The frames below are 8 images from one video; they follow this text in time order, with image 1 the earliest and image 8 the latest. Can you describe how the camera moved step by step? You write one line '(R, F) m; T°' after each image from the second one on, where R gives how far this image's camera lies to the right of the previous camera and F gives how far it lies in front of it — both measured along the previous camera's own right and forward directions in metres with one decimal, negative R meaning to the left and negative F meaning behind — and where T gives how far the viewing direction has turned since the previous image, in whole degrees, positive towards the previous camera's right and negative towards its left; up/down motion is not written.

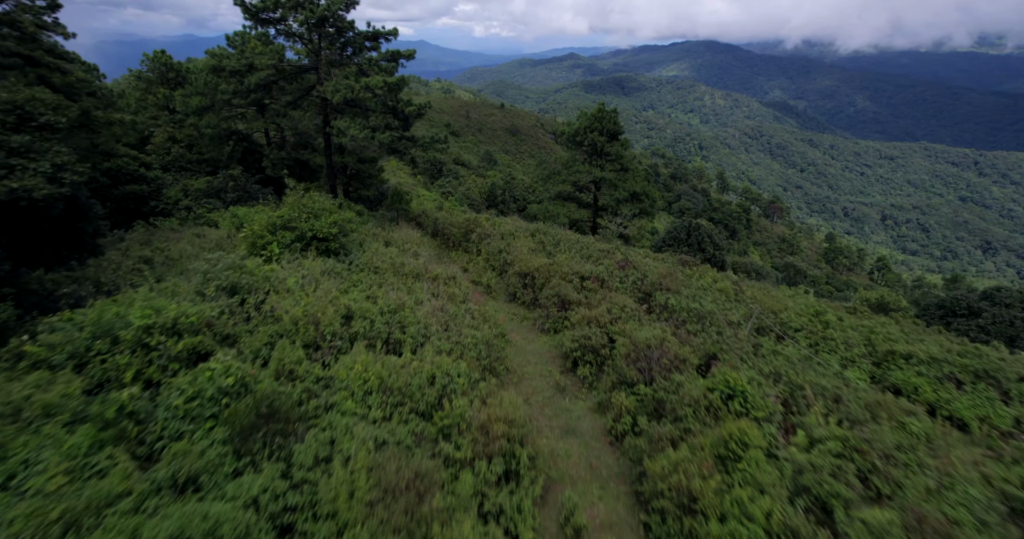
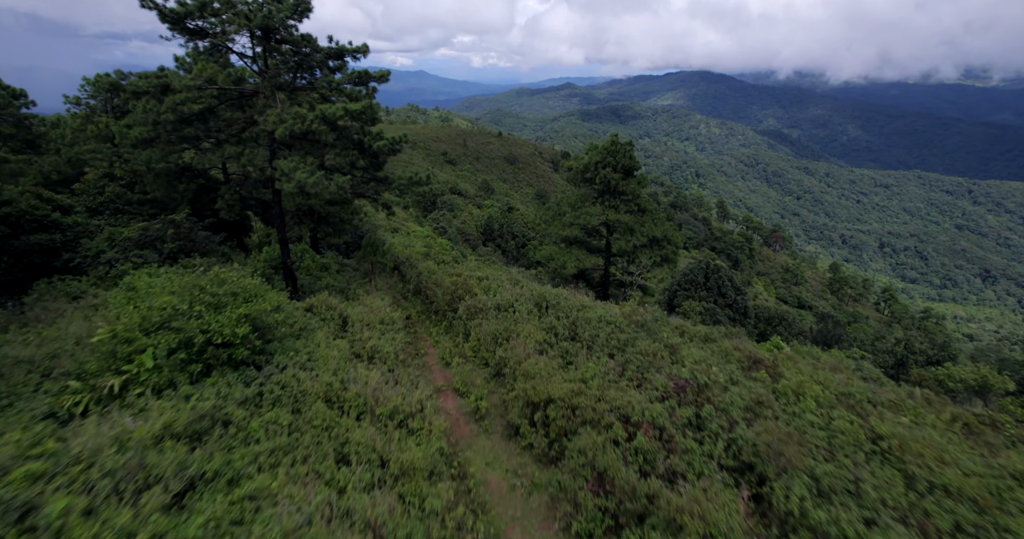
(0.0, +2.8) m; 0°
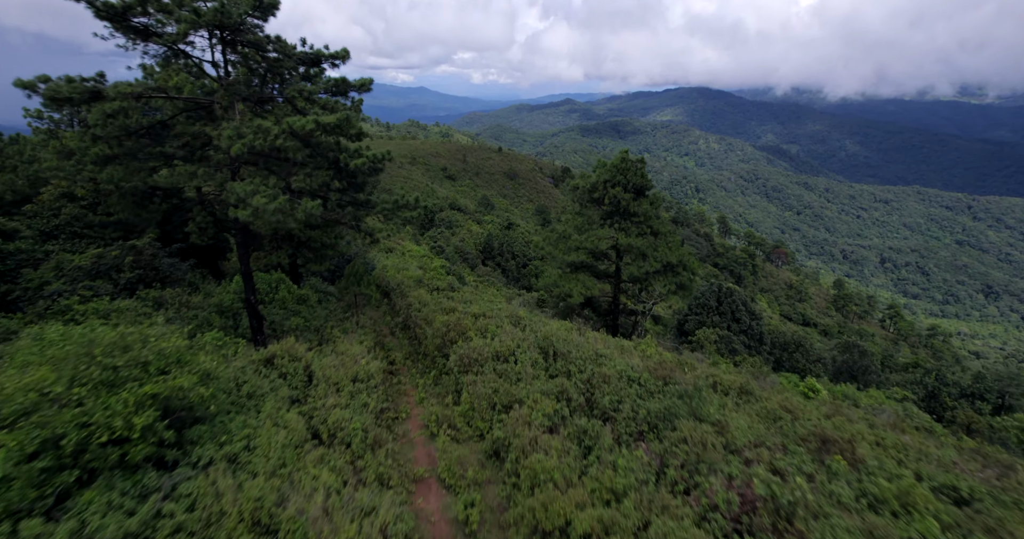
(0.0, +1.5) m; 0°
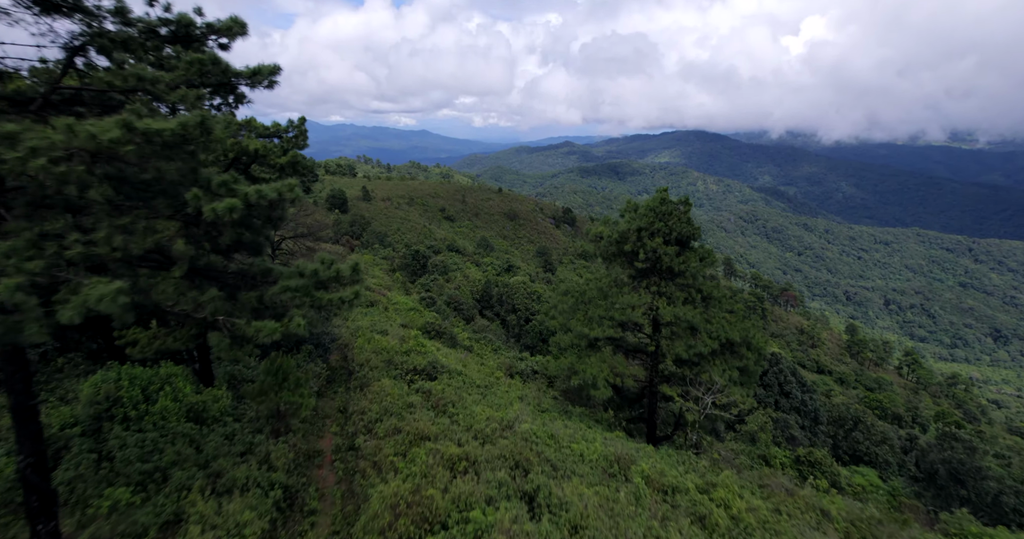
(-0.1, +4.0) m; 0°
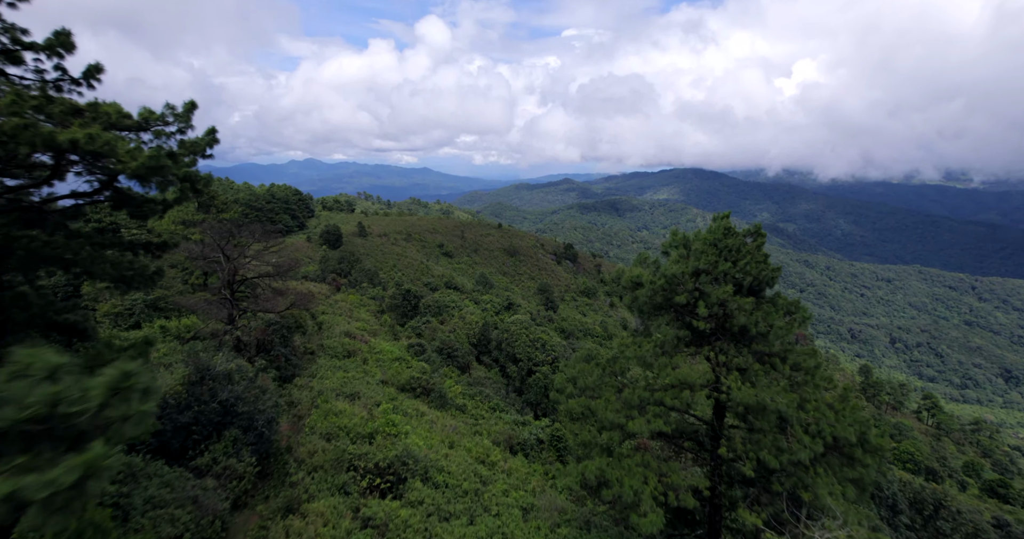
(0.0, +3.6) m; 0°
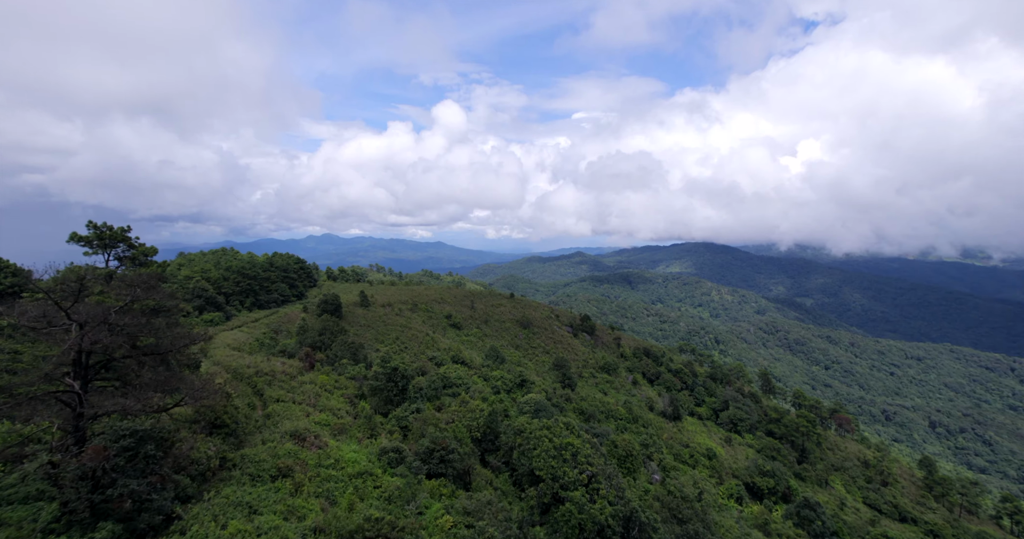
(-0.2, +8.0) m; -1°
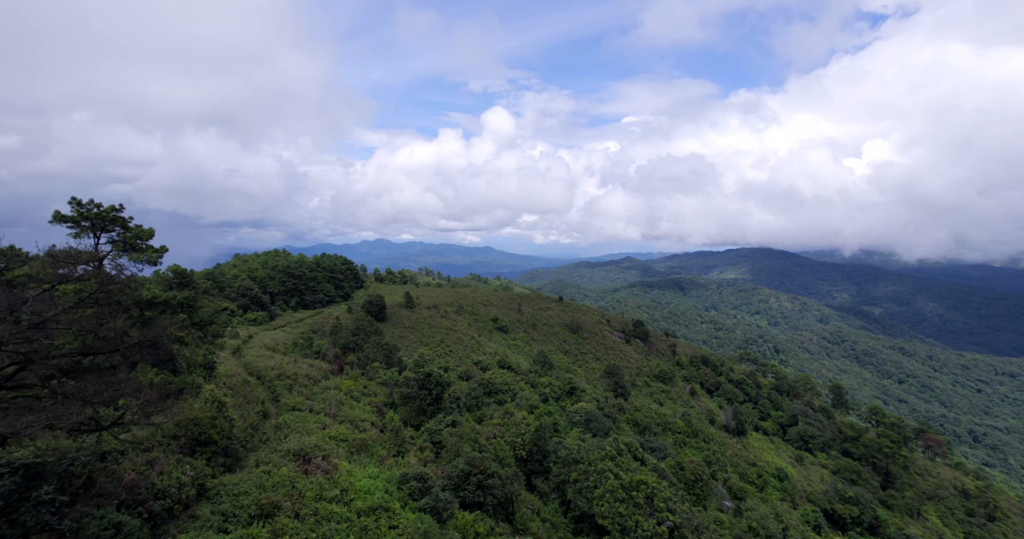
(-0.2, +4.5) m; -6°
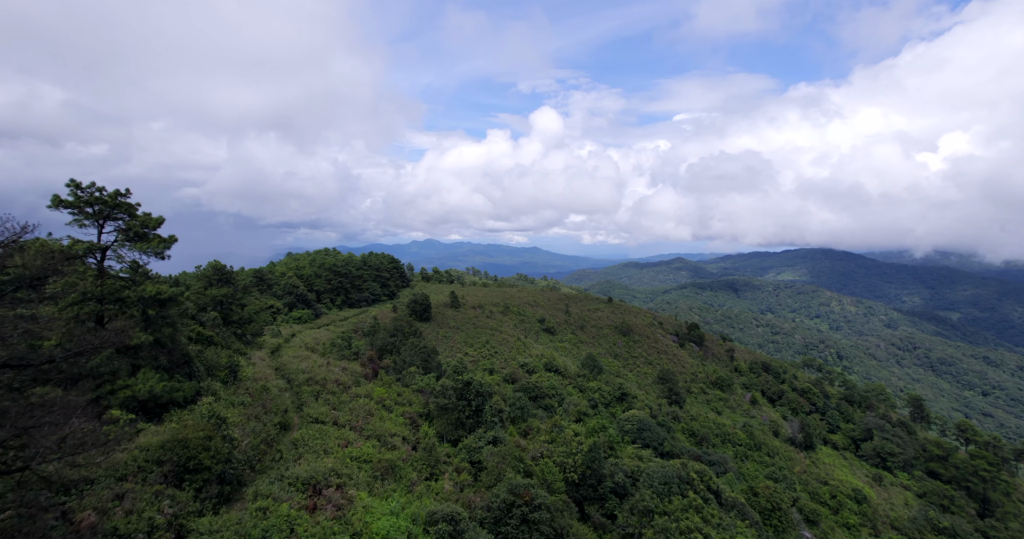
(-0.2, +3.4) m; -5°
